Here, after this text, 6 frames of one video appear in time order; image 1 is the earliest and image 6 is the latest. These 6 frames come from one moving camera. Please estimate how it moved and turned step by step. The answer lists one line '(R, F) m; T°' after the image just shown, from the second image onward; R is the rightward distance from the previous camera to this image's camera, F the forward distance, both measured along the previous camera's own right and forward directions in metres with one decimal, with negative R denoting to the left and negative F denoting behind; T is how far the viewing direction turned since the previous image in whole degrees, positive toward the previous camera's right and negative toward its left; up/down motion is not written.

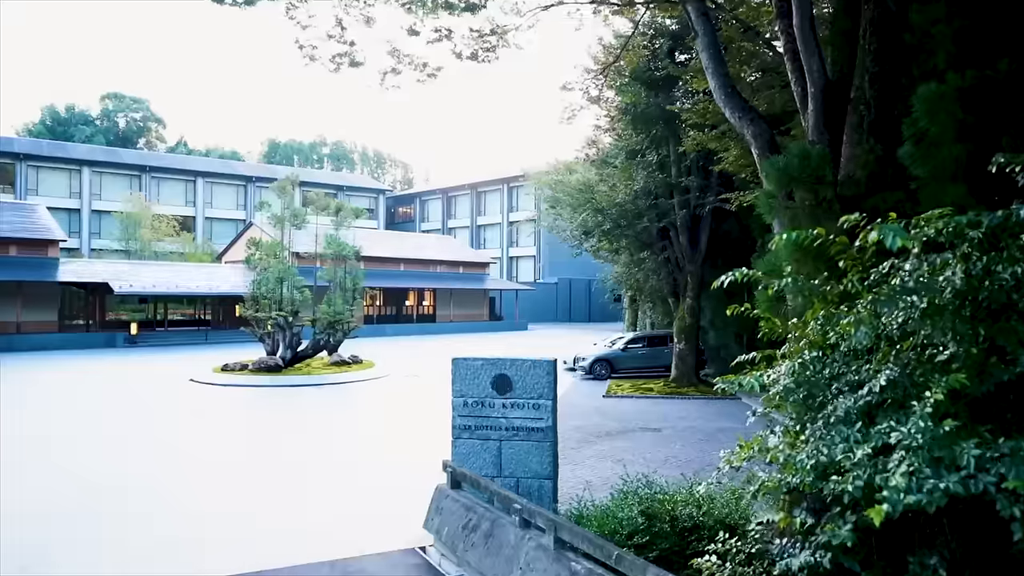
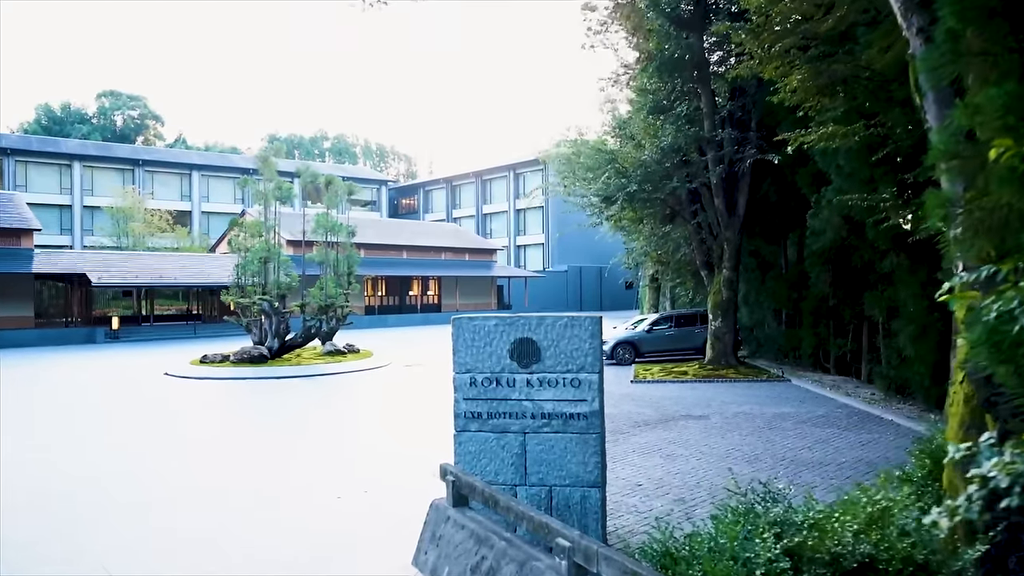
(-0.1, +2.2) m; -1°
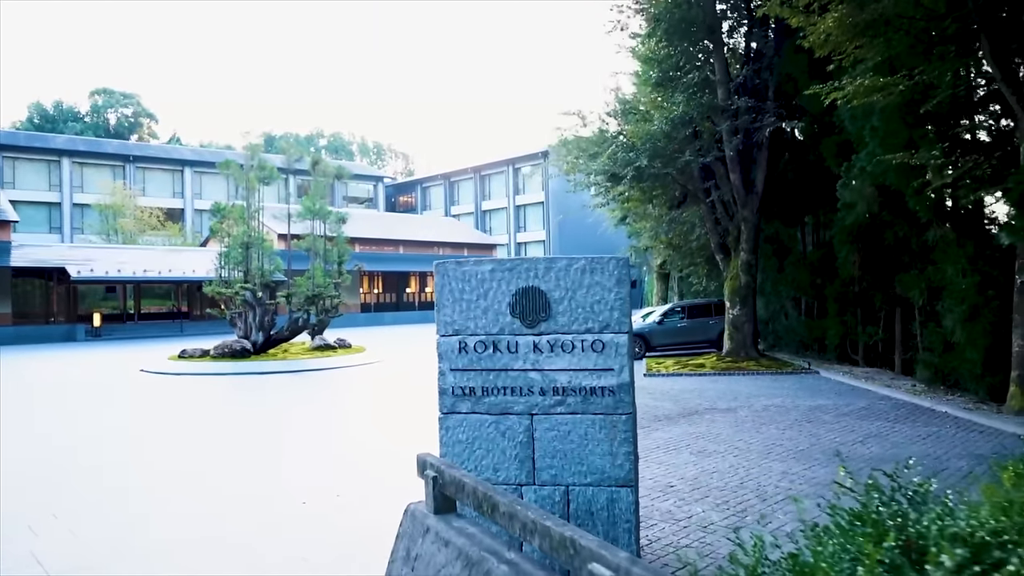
(0.0, +1.2) m; 0°
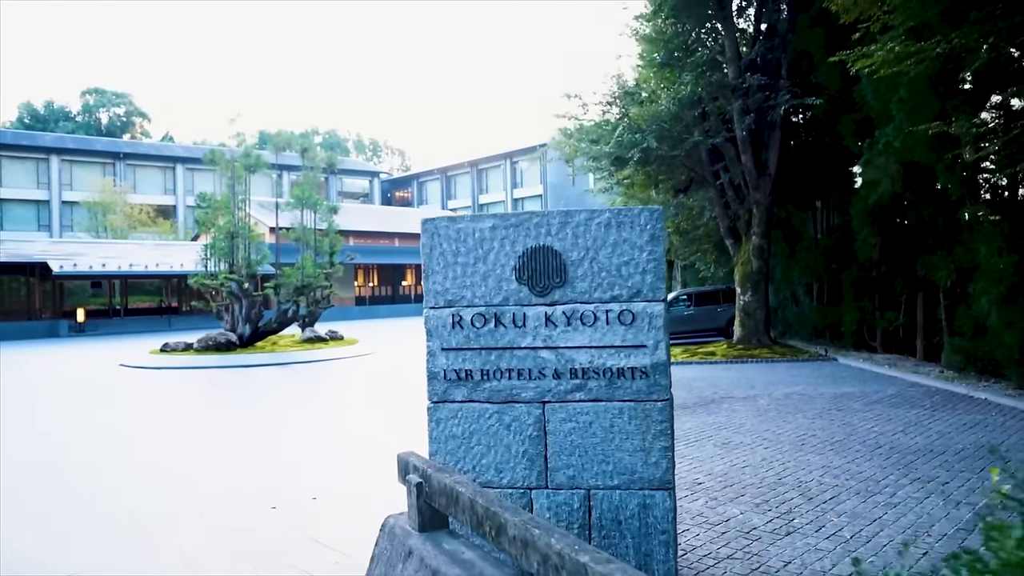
(0.0, +0.7) m; 0°
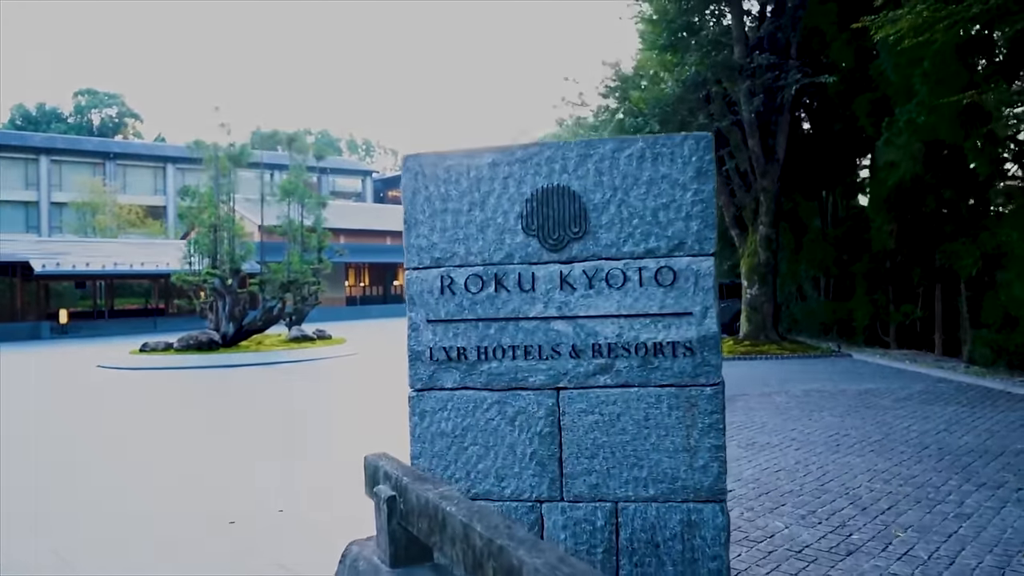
(0.0, +0.7) m; 0°
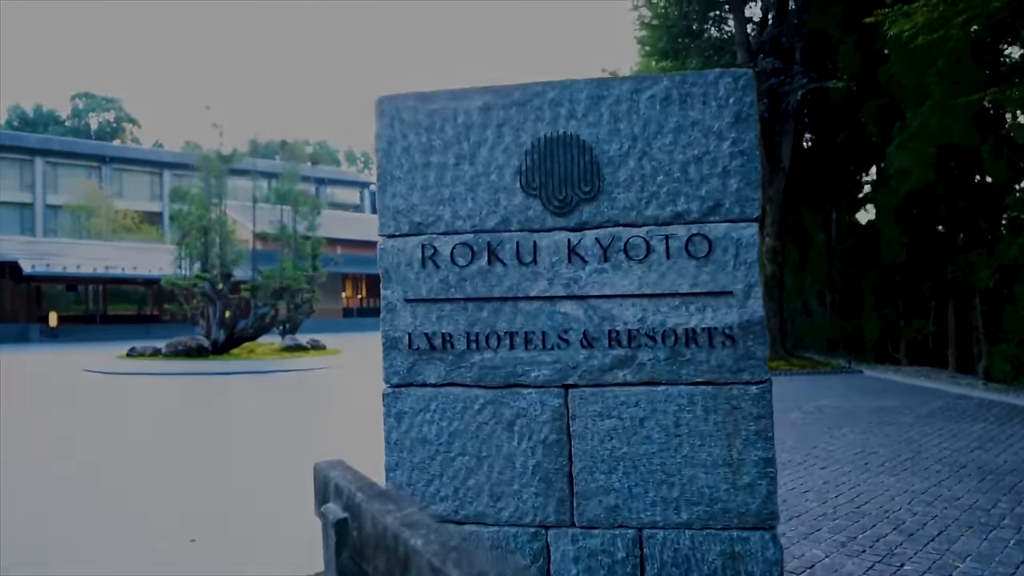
(0.0, +0.5) m; 0°
